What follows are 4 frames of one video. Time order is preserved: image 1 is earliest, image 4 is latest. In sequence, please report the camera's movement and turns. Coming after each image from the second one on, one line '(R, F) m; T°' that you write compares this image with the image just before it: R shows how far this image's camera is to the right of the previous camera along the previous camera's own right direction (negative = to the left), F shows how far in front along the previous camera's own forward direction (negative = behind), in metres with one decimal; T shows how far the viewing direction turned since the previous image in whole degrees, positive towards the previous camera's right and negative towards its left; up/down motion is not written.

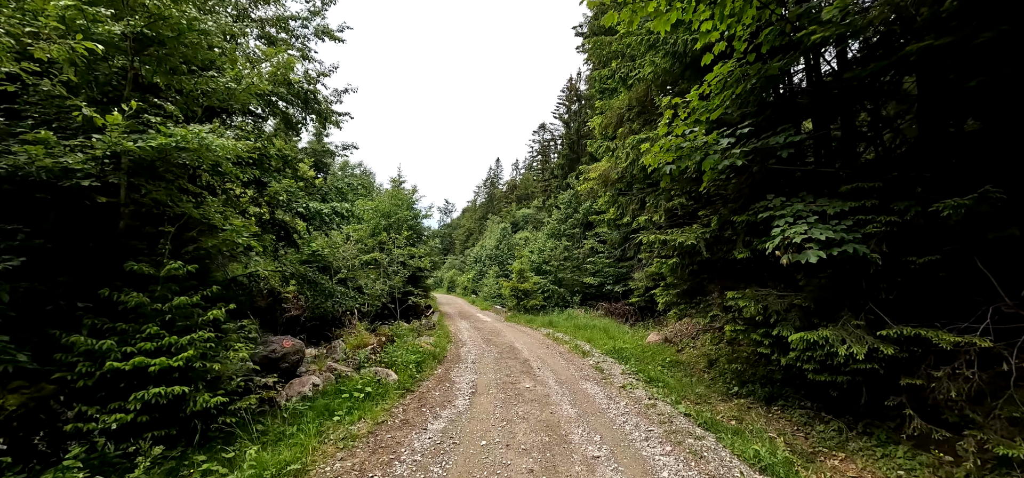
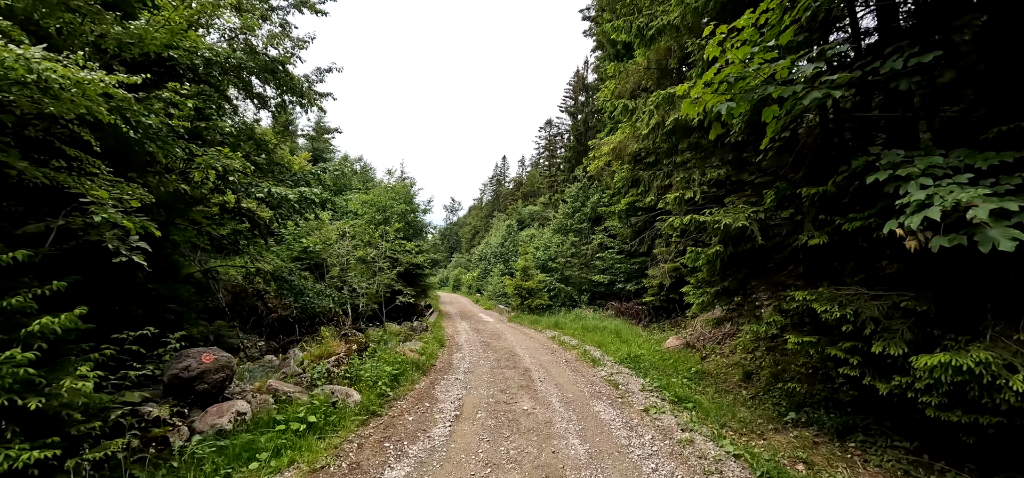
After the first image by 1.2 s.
(+0.2, +1.5) m; -1°
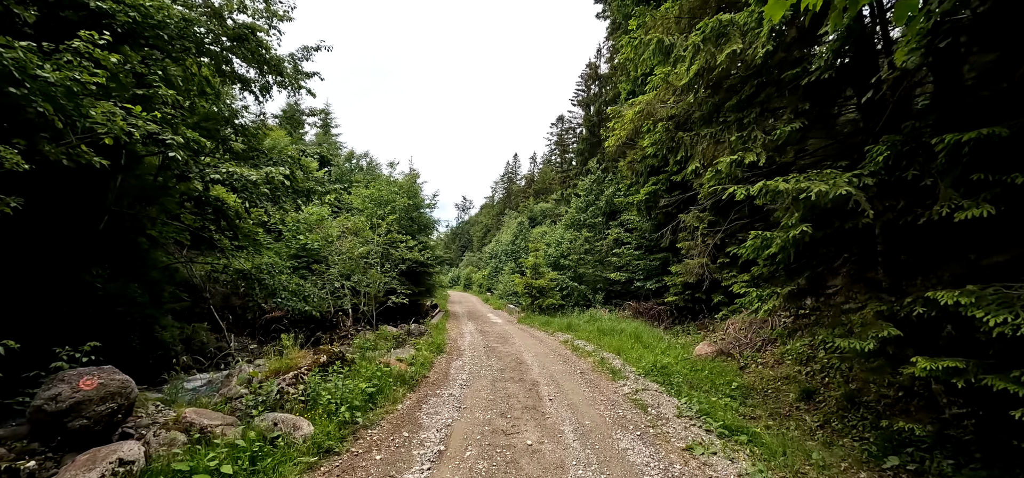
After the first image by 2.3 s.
(+0.2, +1.4) m; -2°
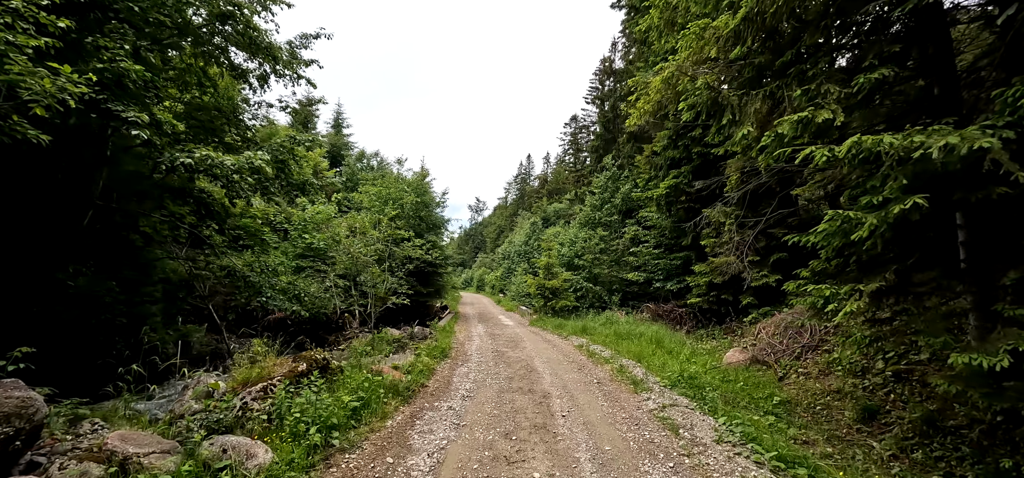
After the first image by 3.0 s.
(+0.1, +0.8) m; -2°
